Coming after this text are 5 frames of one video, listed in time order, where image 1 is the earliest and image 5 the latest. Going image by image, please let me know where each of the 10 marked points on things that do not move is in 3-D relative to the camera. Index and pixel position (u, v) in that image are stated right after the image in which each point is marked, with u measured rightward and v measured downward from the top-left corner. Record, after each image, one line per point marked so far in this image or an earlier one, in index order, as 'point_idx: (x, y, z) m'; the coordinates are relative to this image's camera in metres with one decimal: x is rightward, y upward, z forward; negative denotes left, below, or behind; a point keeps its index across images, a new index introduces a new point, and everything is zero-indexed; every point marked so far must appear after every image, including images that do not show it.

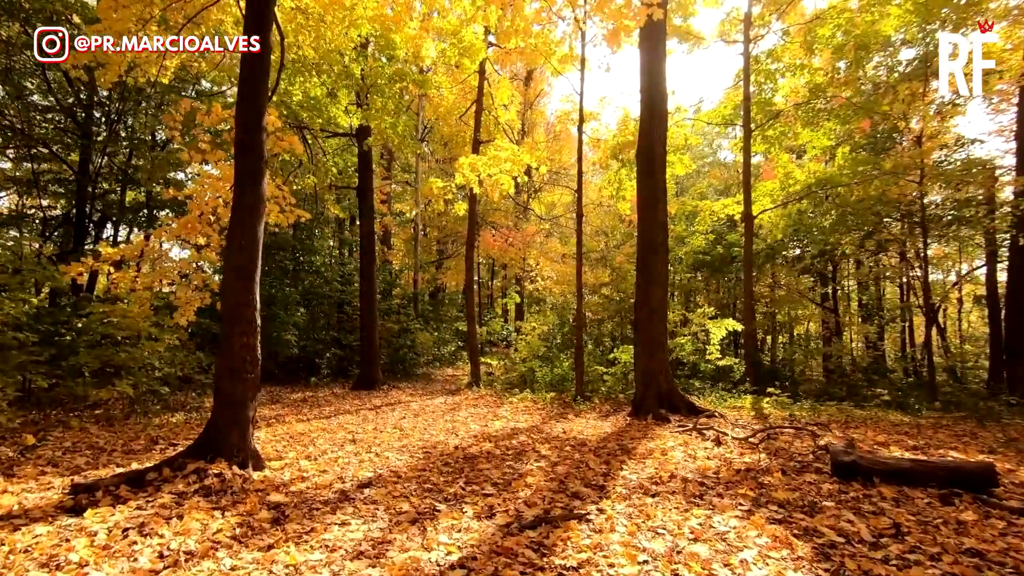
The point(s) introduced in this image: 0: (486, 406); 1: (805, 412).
0: (-0.5, -2.3, +8.8) m
1: (+5.0, -2.1, +7.8) m
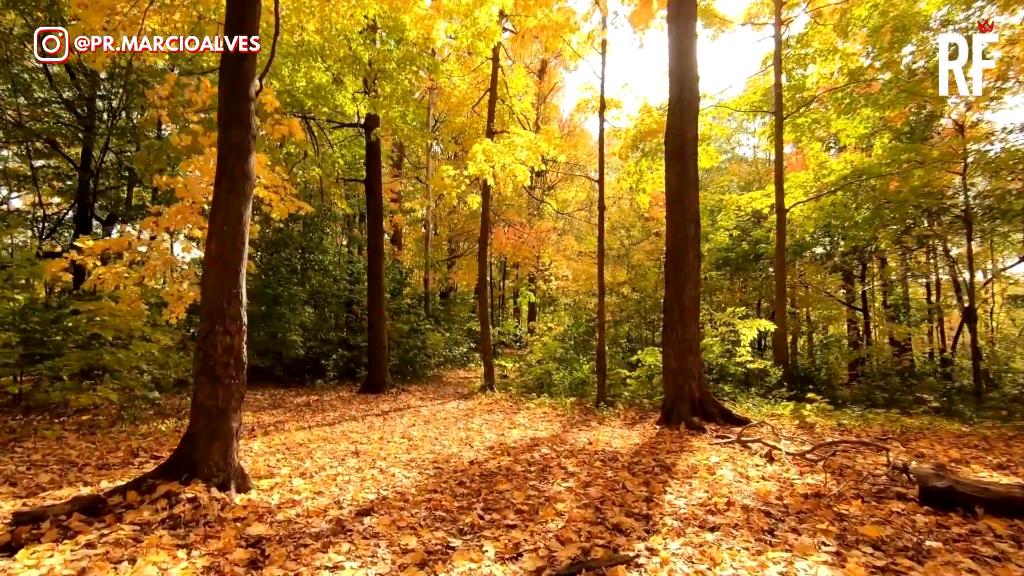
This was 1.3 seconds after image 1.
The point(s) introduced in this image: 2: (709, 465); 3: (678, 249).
0: (-0.2, -2.2, +8.2) m
1: (+5.2, -2.0, +7.1) m
2: (+1.9, -1.7, +4.6) m
3: (+2.6, +0.6, +7.3) m
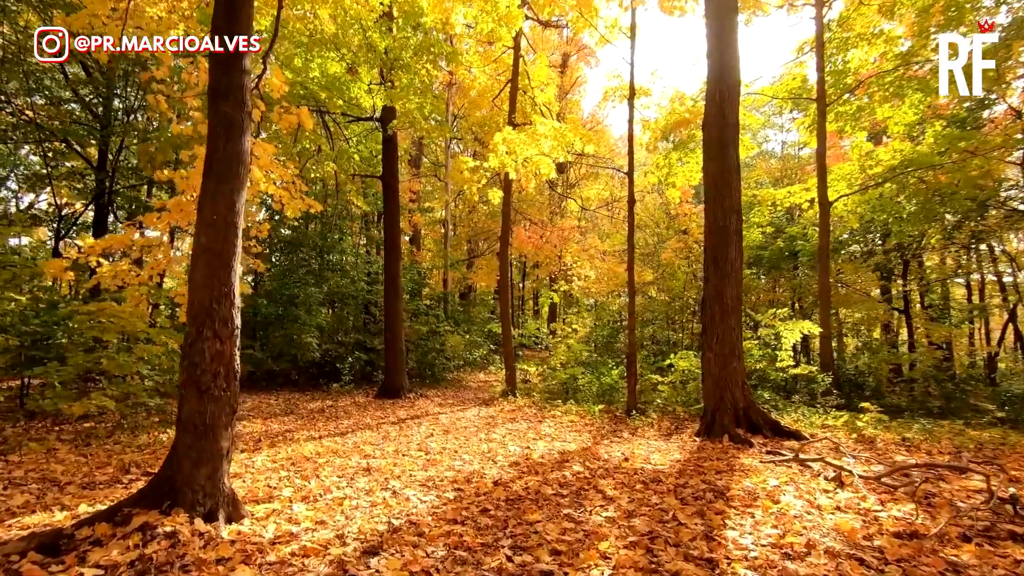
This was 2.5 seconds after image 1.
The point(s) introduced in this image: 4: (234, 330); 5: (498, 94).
0: (+0.2, -2.2, +7.7) m
1: (+5.6, -2.0, +6.4) m
2: (+2.2, -1.7, +3.9) m
3: (+3.0, +0.6, +6.7) m
4: (-1.9, -0.3, +3.2) m
5: (-0.4, +4.7, +11.3) m
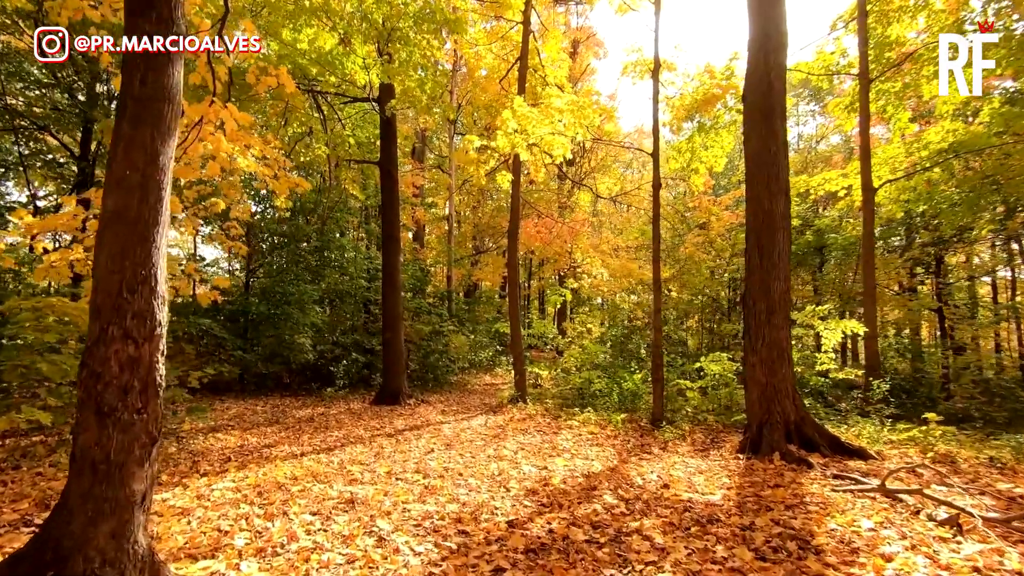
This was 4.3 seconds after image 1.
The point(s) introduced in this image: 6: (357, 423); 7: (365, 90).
0: (+0.4, -2.1, +6.8) m
1: (+5.7, -1.9, +5.4) m
2: (+2.3, -1.6, +3.0) m
3: (+3.1, +0.7, +5.7) m
4: (-1.8, -0.2, +2.3) m
5: (-0.1, +4.8, +10.4) m
6: (-2.3, -2.0, +7.0) m
7: (-2.9, +4.0, +9.3) m
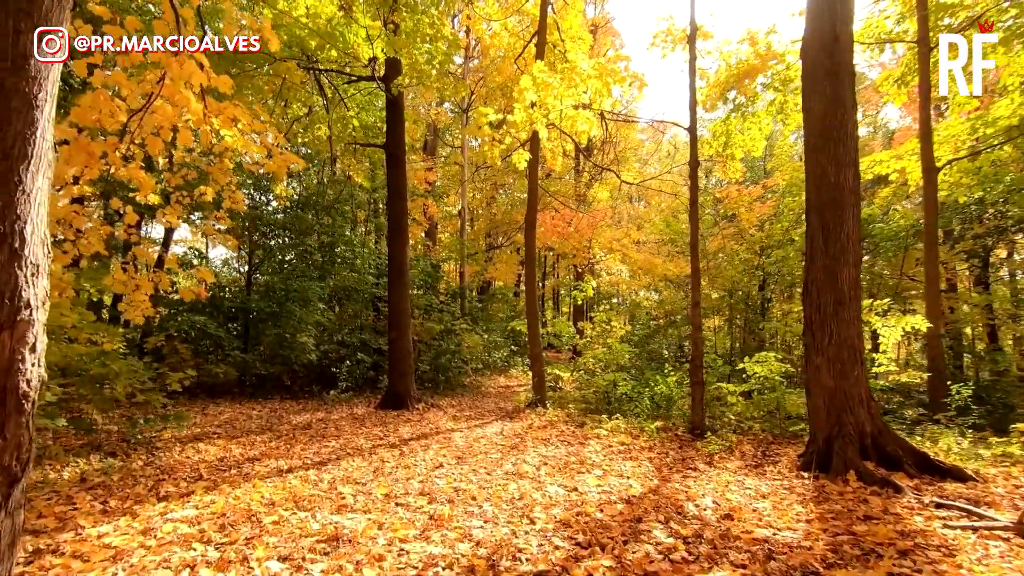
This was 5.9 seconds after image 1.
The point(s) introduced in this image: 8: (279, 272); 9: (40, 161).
0: (+0.6, -2.0, +6.0) m
1: (+6.0, -1.8, +4.5) m
2: (+2.5, -1.5, +2.2) m
3: (+3.4, +0.8, +4.9) m
4: (-1.6, -0.1, +1.6) m
5: (+0.2, +4.9, +9.6) m
6: (-2.1, -1.9, +6.2) m
7: (-2.6, +4.1, +8.6) m
8: (-5.1, +0.4, +10.1) m
9: (-1.7, +0.4, +1.7) m
